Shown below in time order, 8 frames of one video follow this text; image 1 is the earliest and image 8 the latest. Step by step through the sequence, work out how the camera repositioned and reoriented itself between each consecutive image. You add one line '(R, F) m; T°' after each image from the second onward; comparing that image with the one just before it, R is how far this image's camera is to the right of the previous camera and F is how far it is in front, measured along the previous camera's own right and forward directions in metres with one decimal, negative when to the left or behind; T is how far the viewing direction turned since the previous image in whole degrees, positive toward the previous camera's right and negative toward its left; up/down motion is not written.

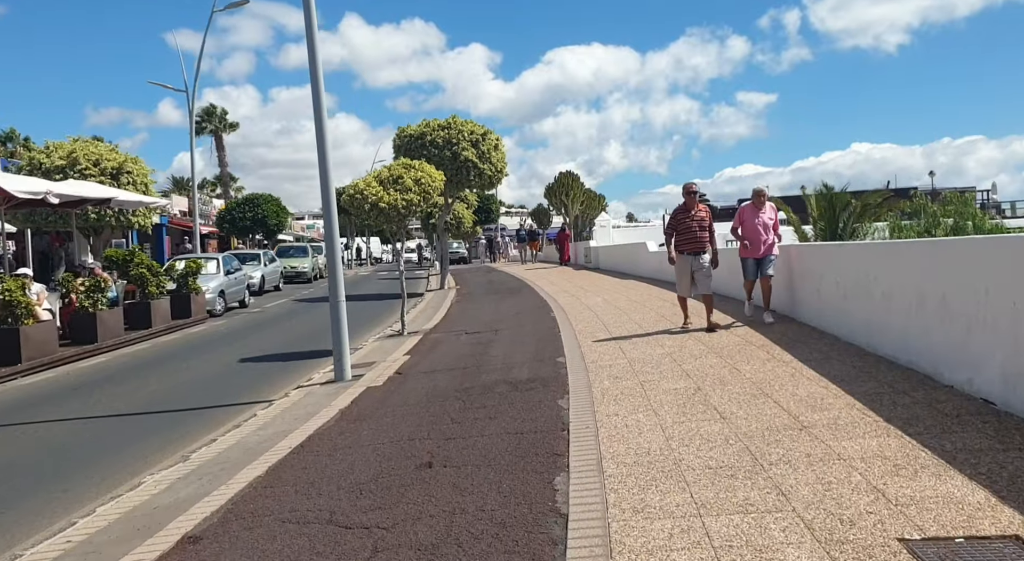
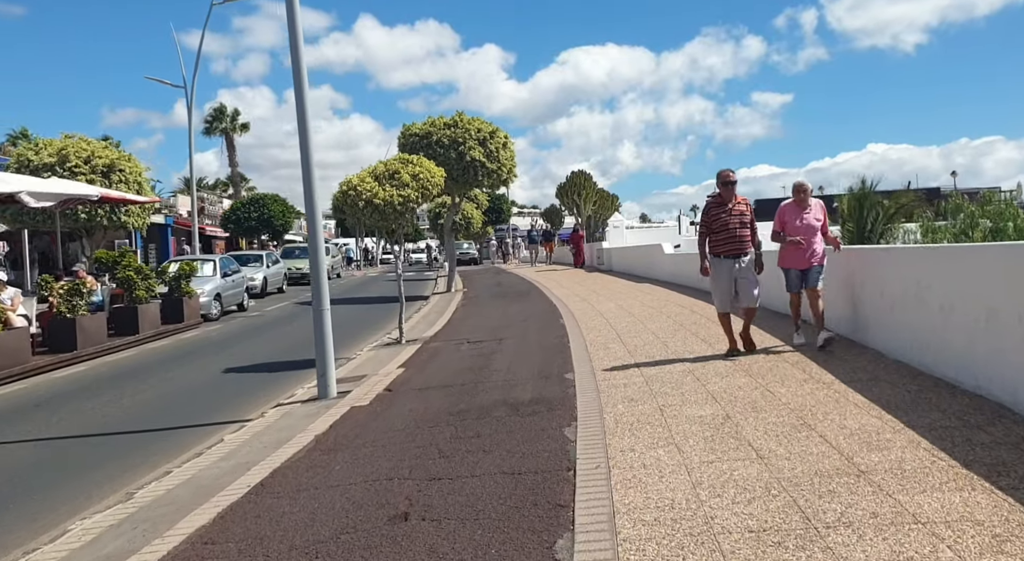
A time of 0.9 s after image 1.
(+0.1, +1.1) m; -1°
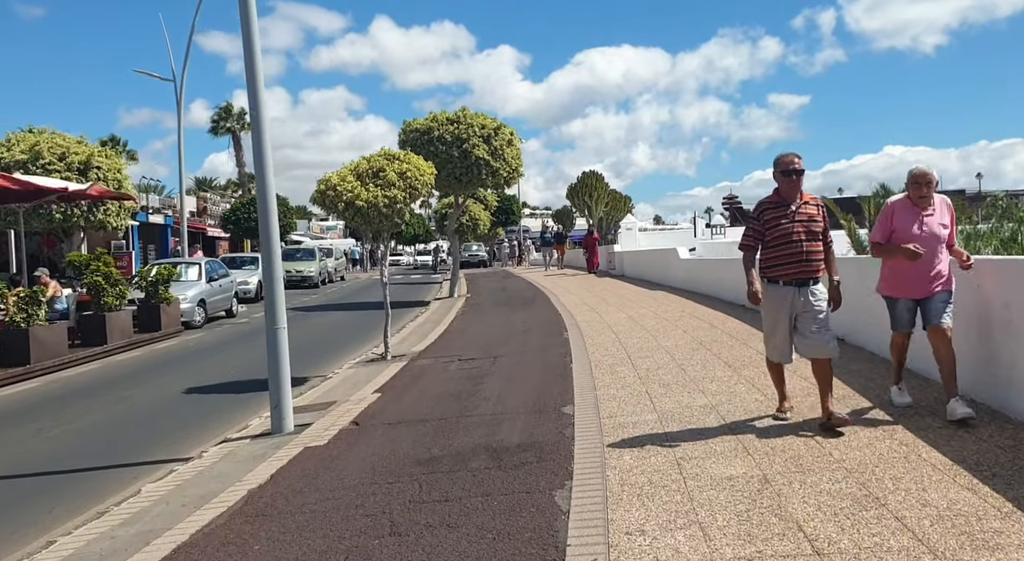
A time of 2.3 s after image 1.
(+0.2, +1.5) m; -1°
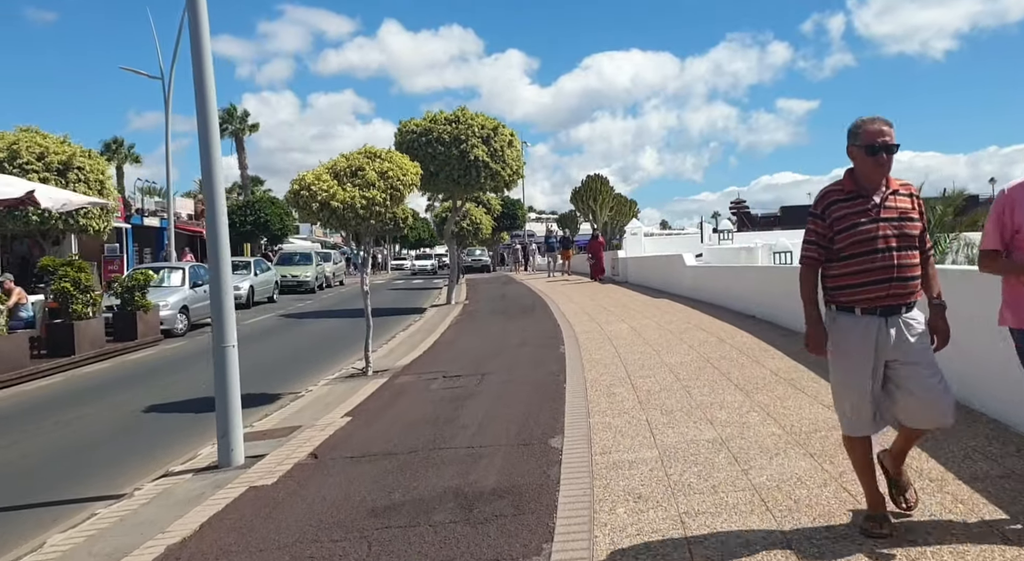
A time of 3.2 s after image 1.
(+0.2, +1.0) m; 0°
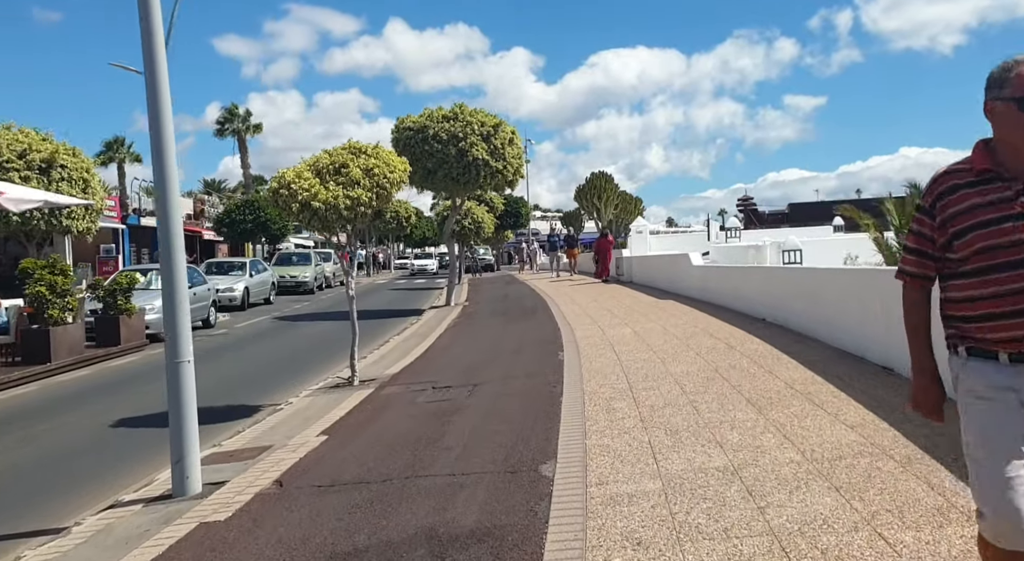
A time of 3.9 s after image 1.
(+0.1, +0.7) m; 0°
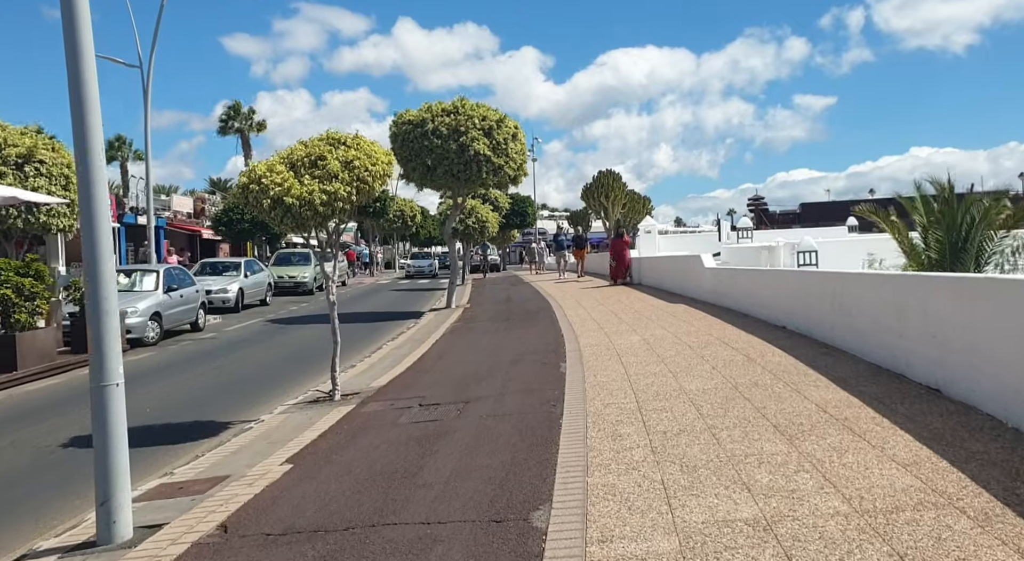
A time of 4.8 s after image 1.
(+0.1, +1.0) m; -1°
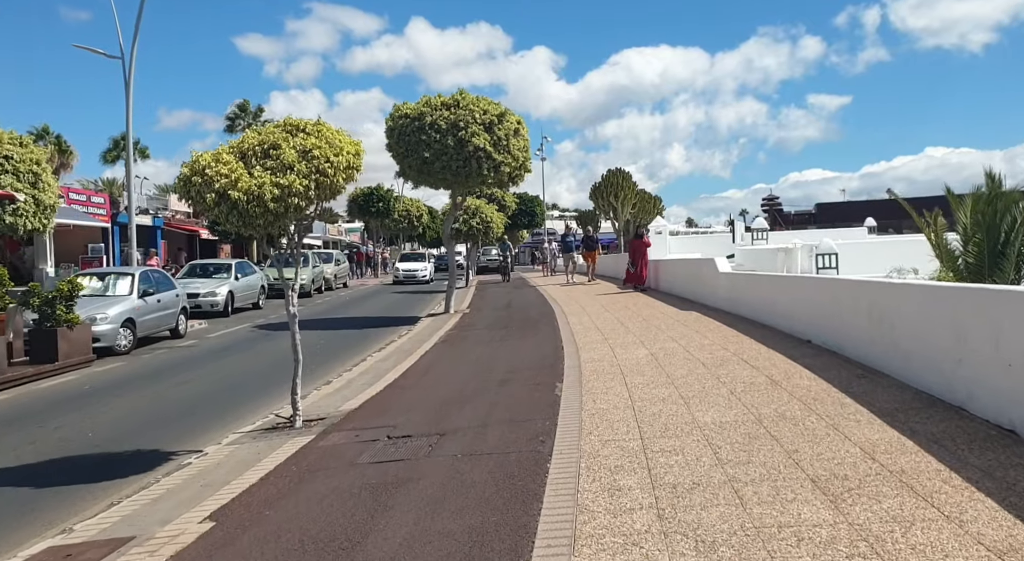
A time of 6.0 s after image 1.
(+0.2, +1.3) m; -1°
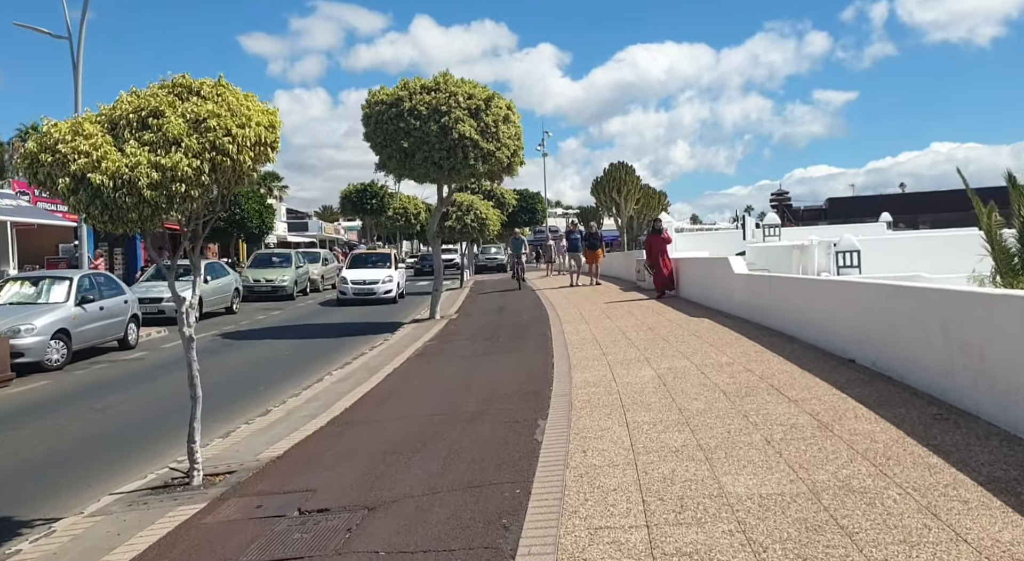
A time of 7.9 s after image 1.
(+0.3, +2.1) m; 0°
